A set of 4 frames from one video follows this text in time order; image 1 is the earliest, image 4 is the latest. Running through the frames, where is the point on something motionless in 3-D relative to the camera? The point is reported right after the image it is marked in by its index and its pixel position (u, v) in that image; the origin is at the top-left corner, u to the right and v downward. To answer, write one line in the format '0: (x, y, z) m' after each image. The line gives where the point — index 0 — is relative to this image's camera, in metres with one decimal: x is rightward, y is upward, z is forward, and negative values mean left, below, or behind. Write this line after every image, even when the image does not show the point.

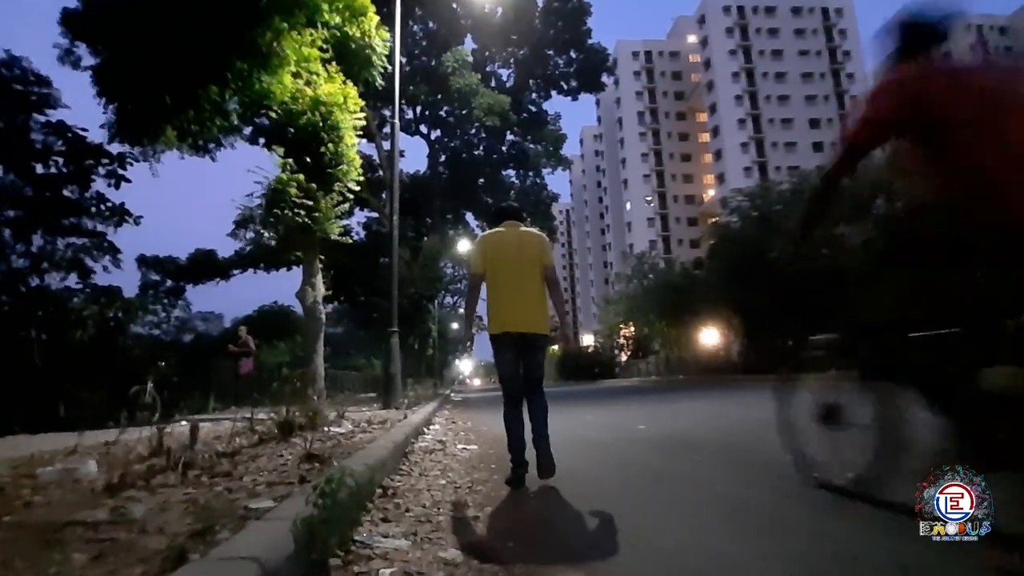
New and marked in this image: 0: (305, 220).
0: (-2.5, +0.8, +9.4) m
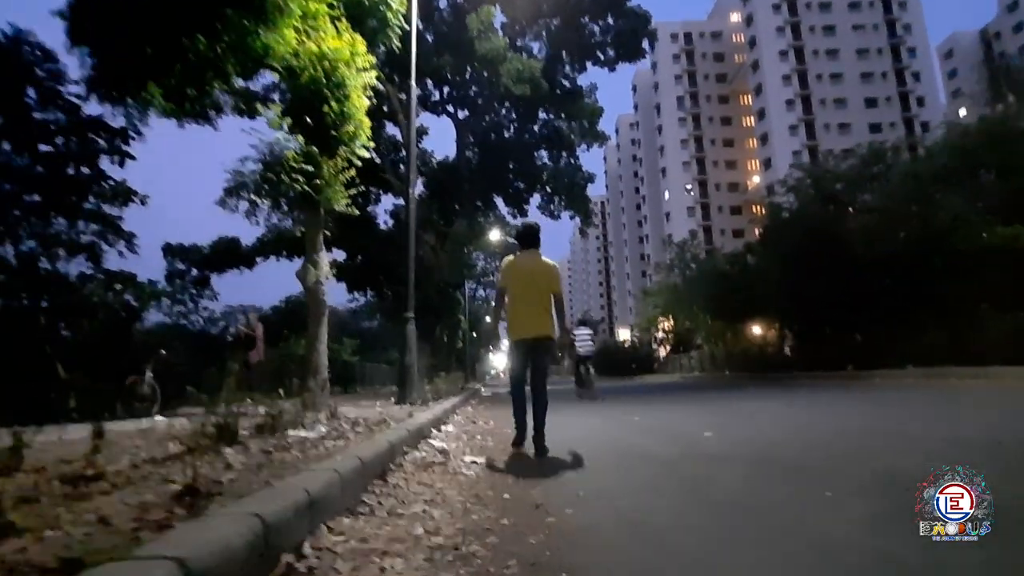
0: (-2.2, +1.1, +8.3) m
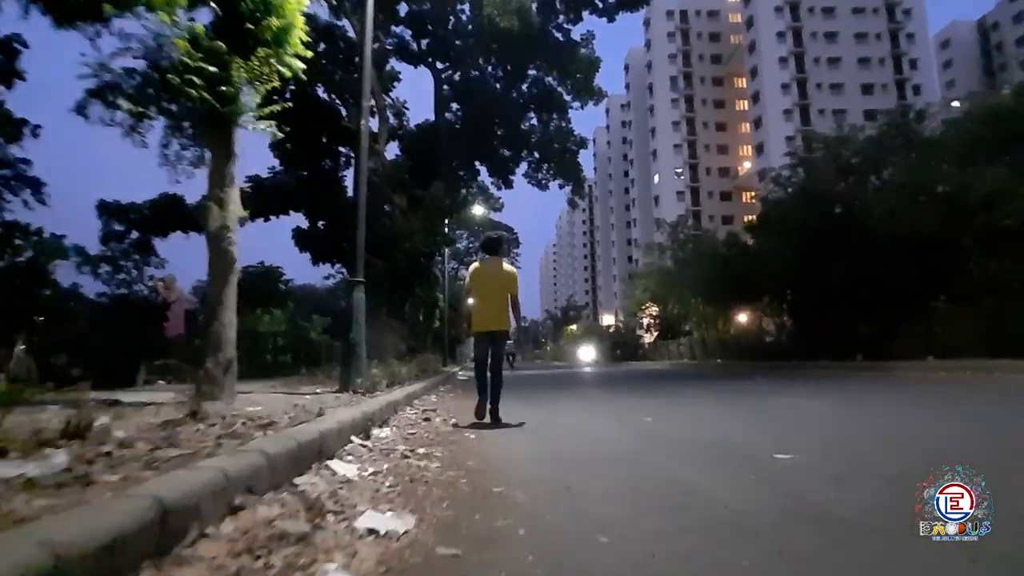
0: (-2.4, +1.5, +6.2) m
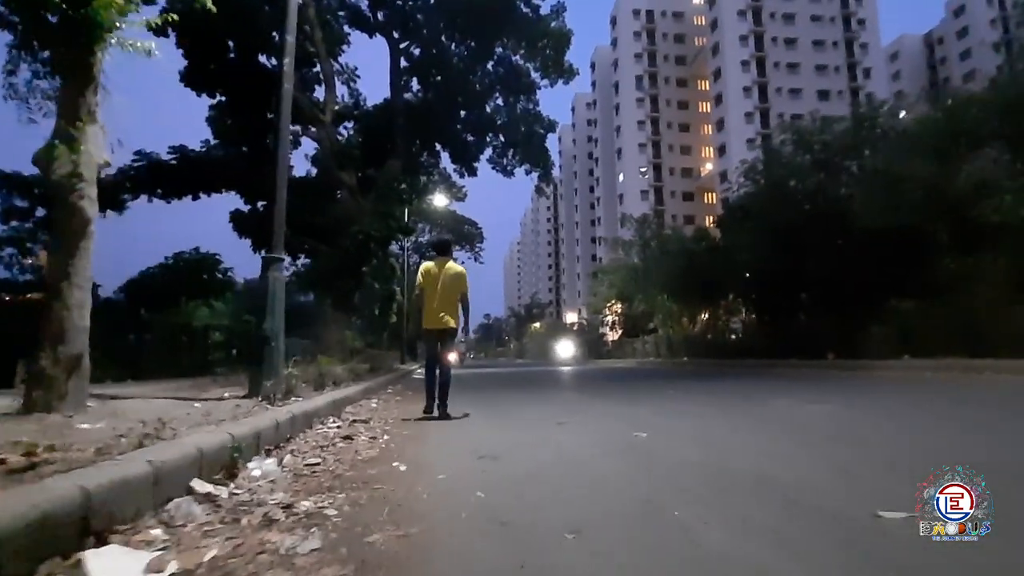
0: (-2.7, +1.7, +4.6) m
